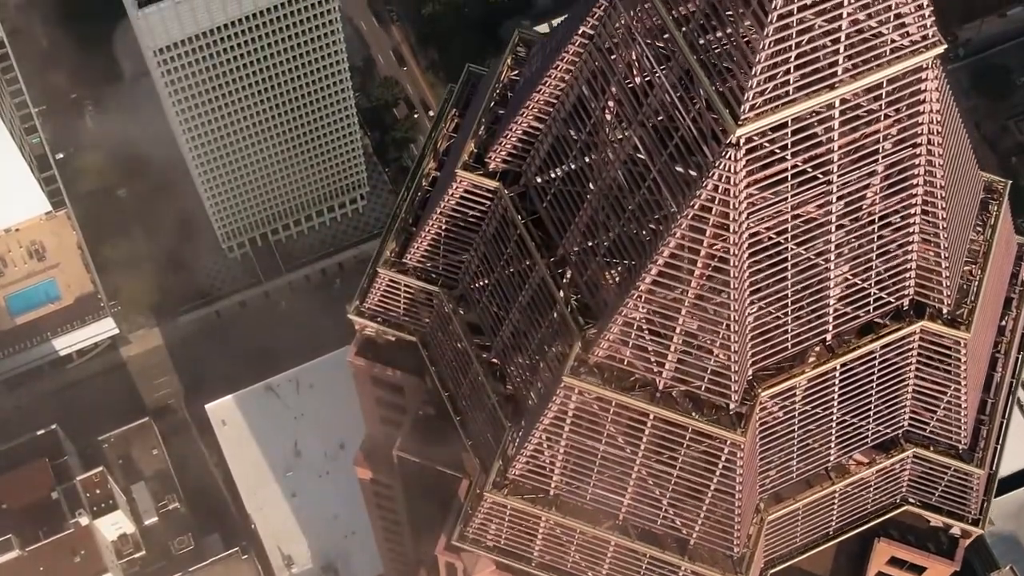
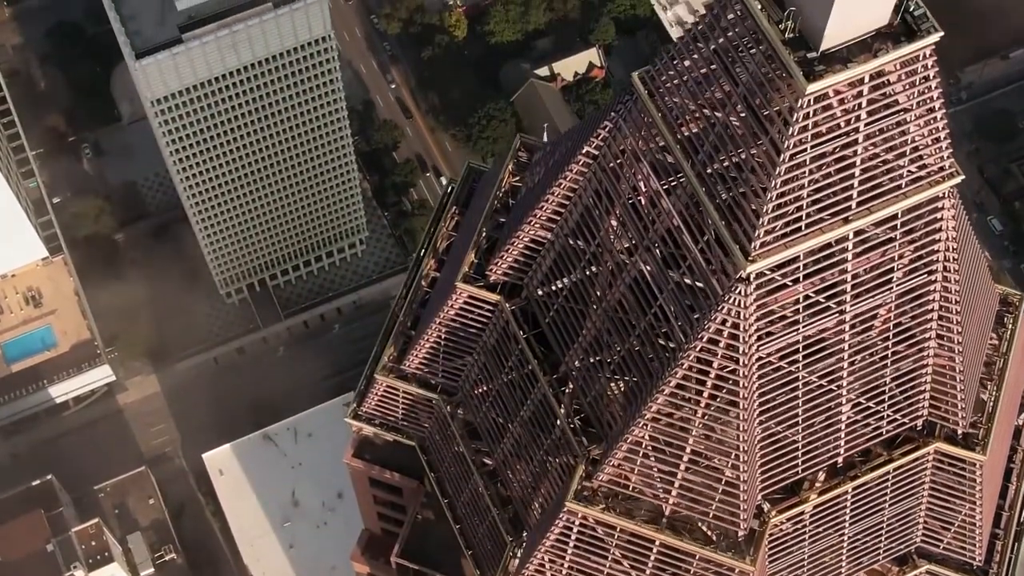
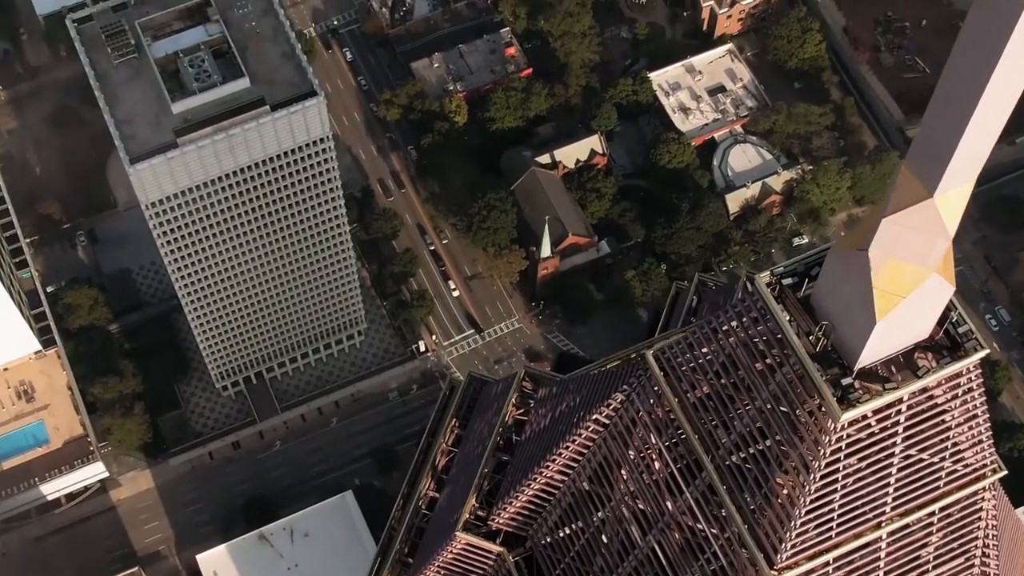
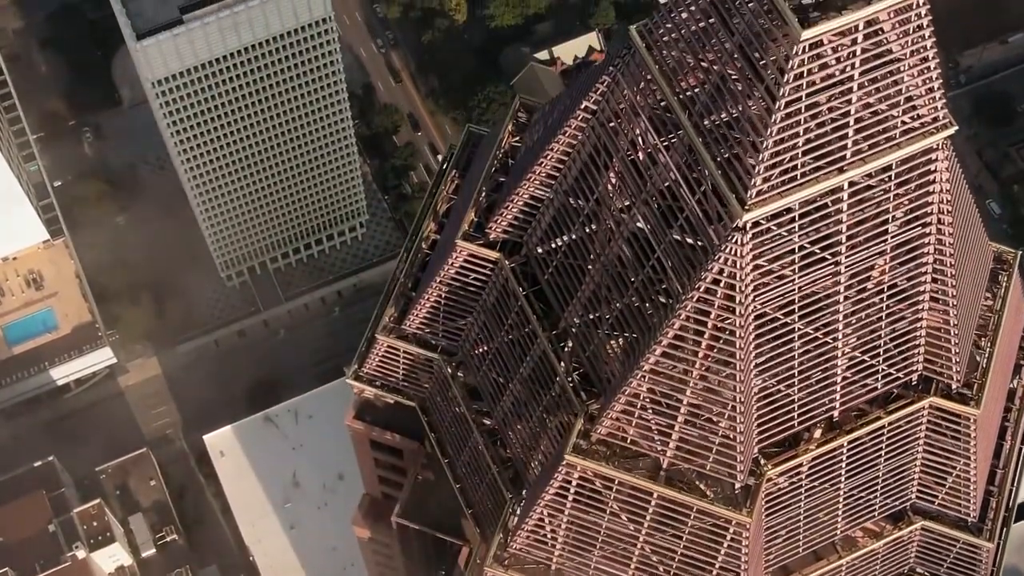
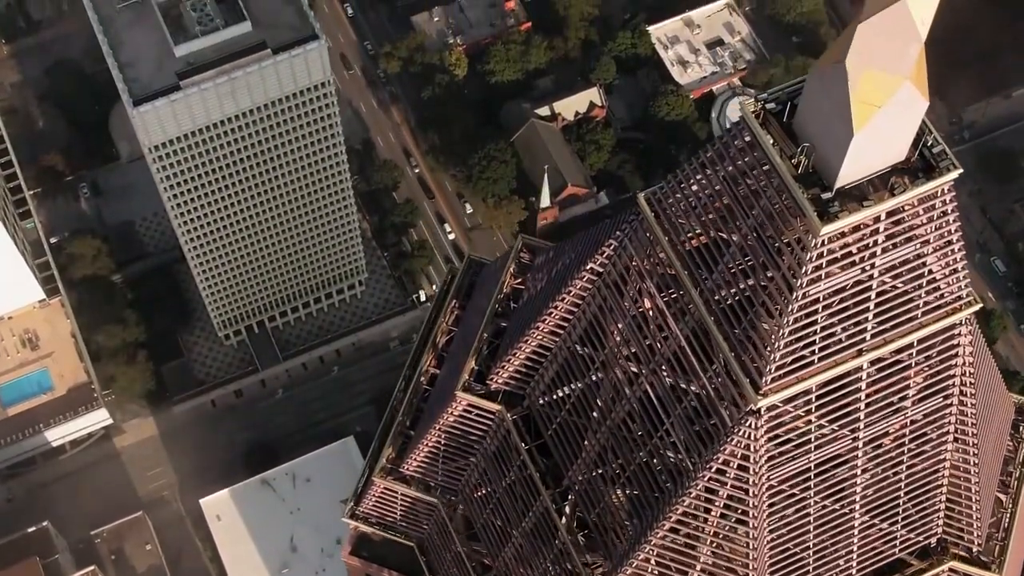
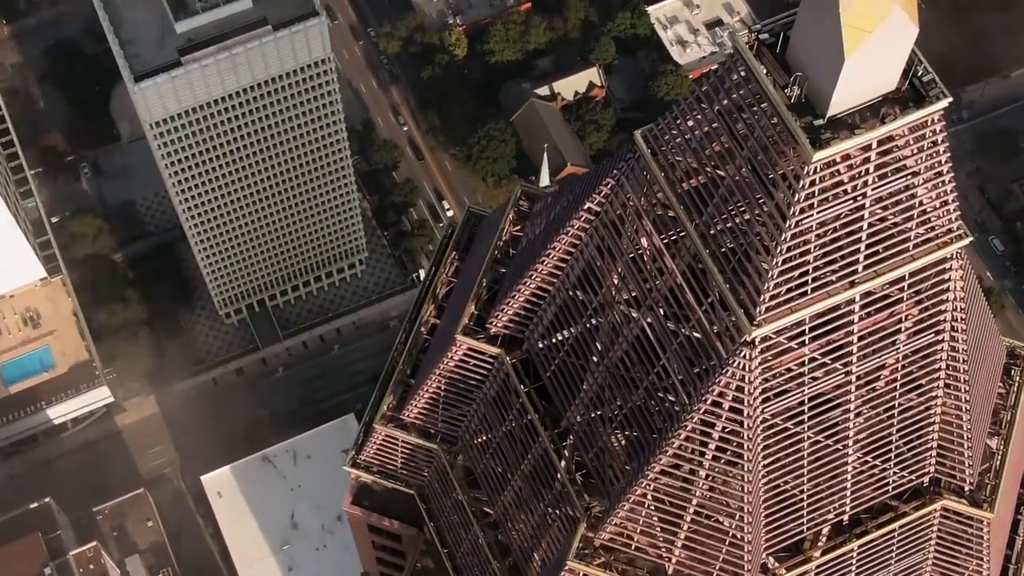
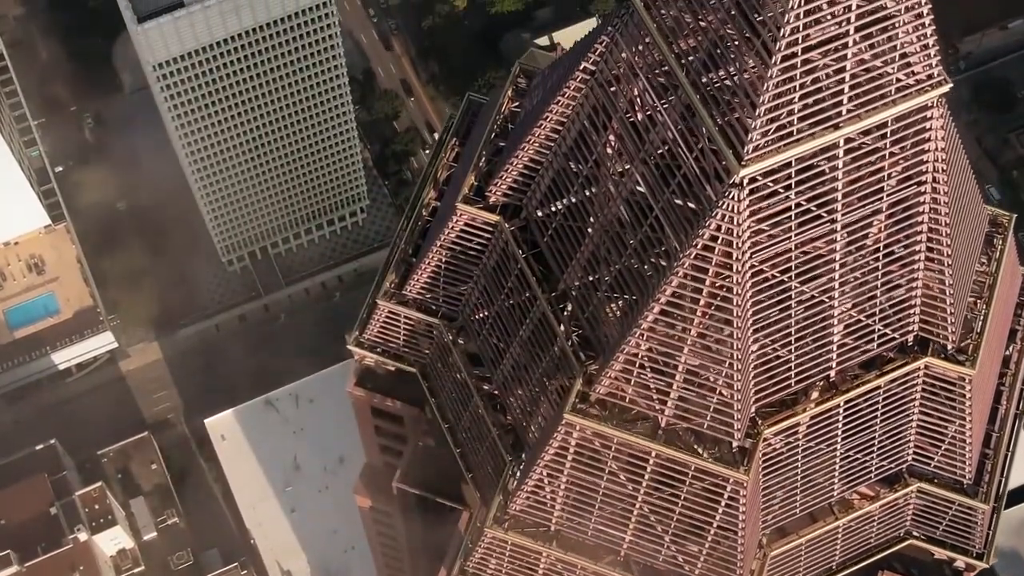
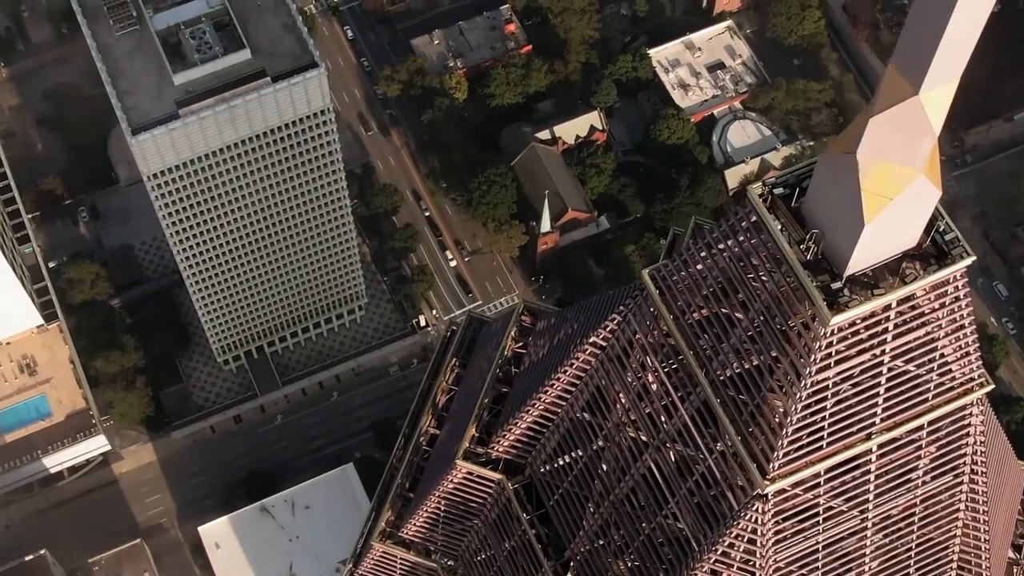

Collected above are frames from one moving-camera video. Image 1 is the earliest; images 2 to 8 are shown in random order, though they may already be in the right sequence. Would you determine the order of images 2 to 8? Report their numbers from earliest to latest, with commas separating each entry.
7, 4, 2, 6, 5, 8, 3
